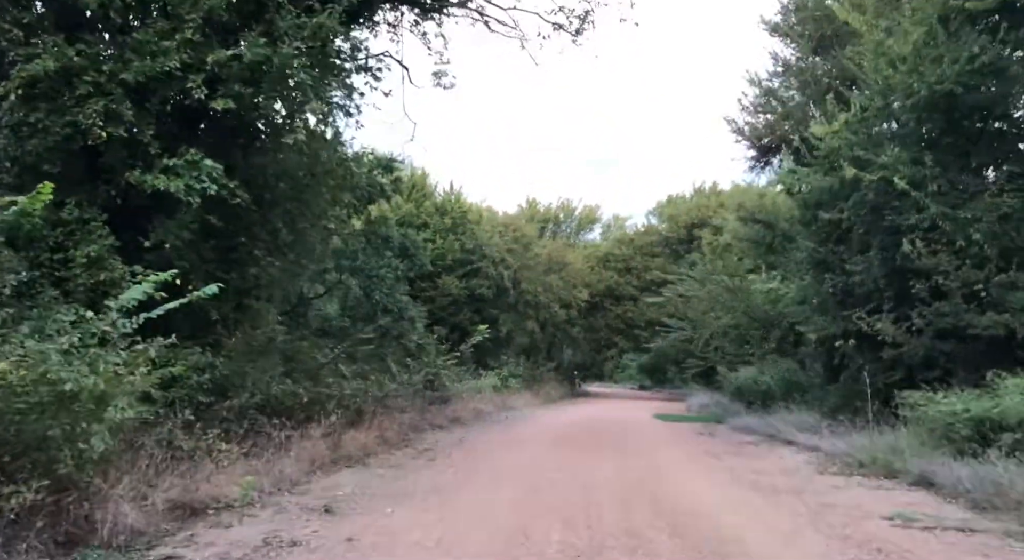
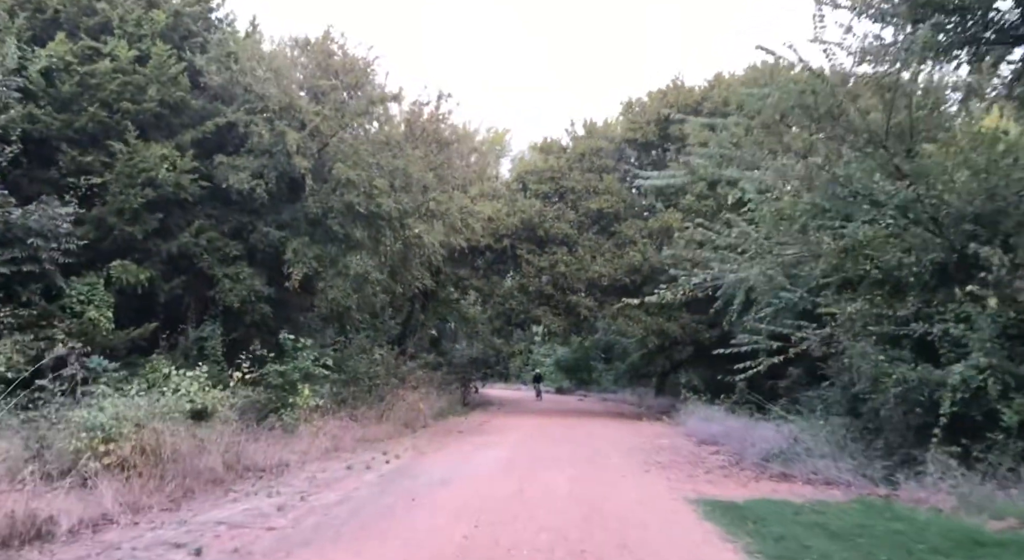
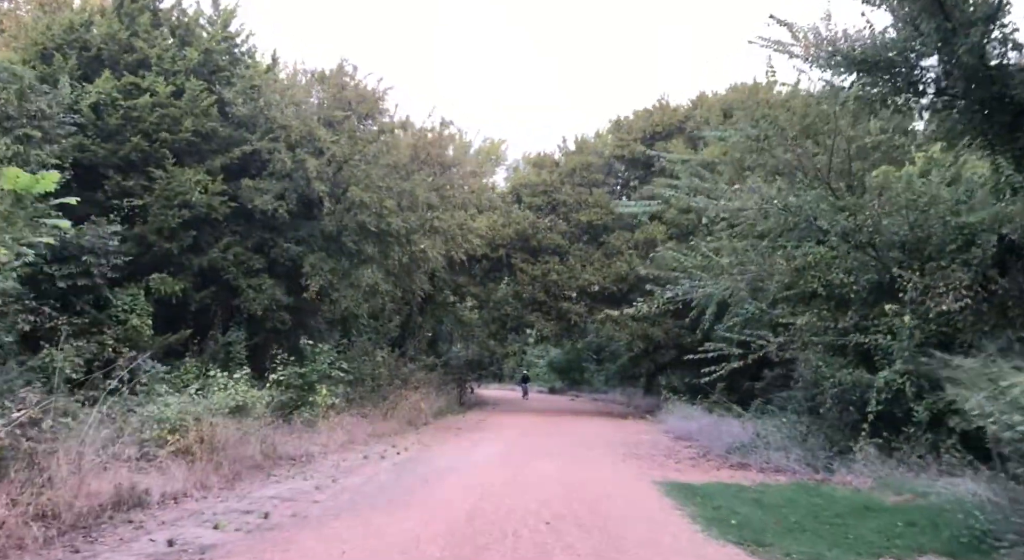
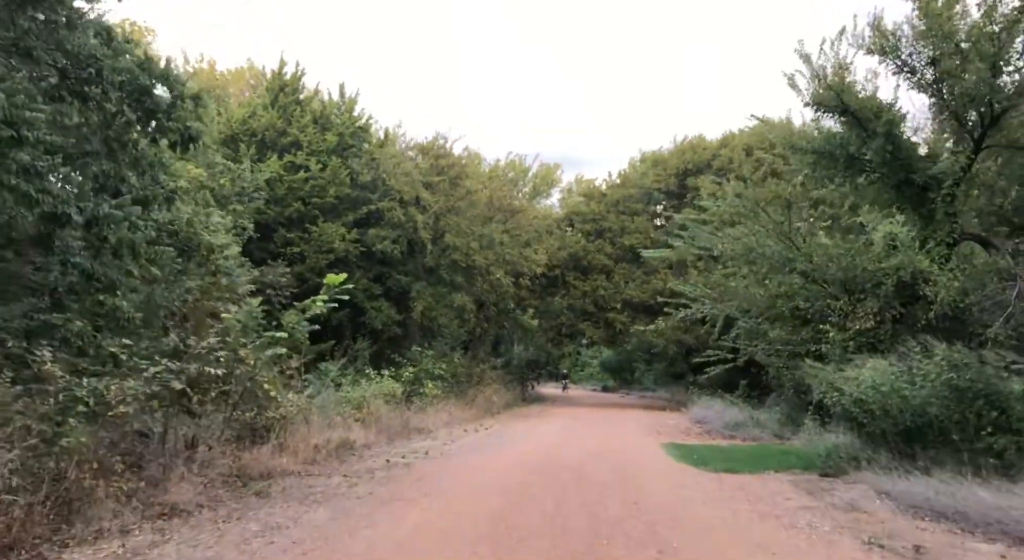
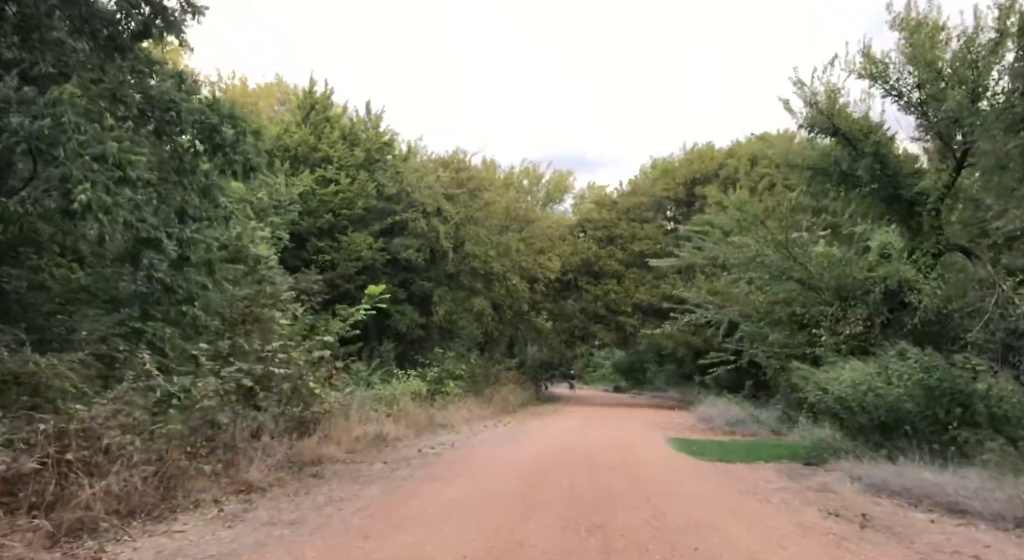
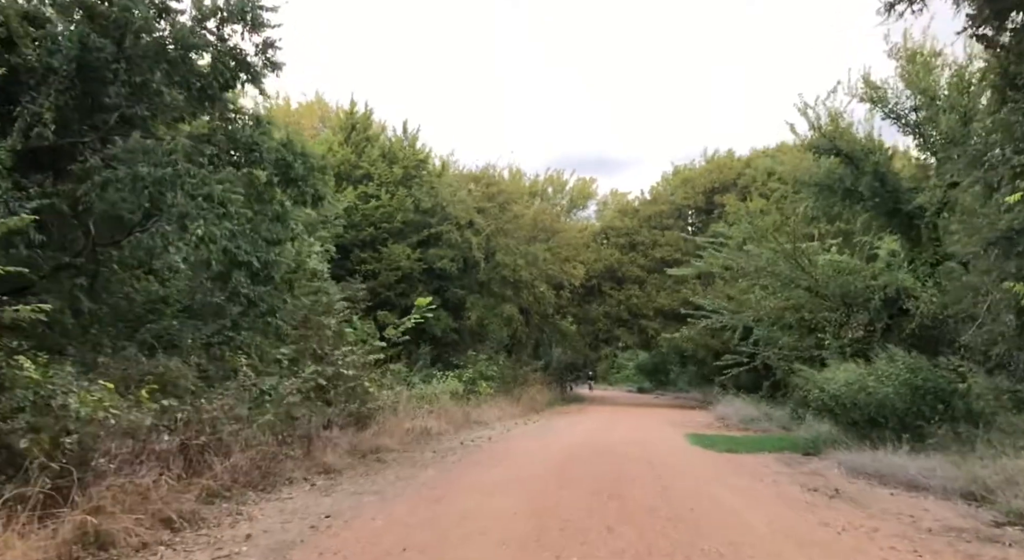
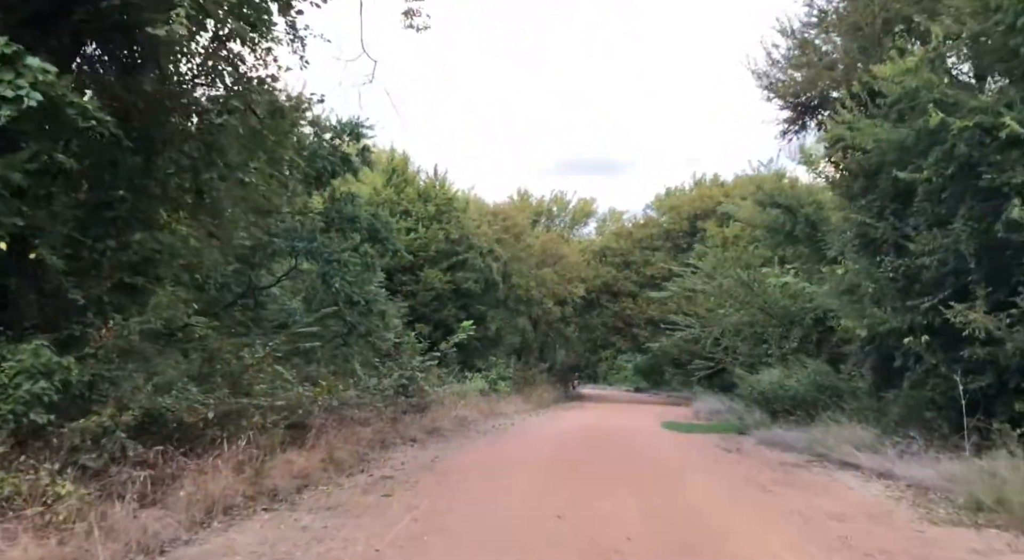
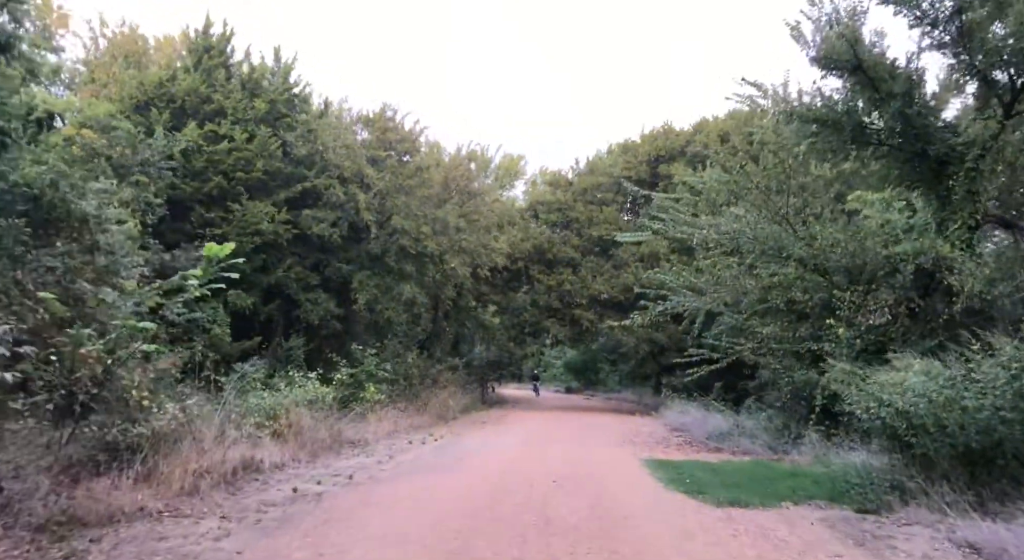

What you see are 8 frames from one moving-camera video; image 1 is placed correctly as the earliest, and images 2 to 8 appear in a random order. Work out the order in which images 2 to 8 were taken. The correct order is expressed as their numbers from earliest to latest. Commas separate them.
7, 6, 5, 4, 8, 3, 2
